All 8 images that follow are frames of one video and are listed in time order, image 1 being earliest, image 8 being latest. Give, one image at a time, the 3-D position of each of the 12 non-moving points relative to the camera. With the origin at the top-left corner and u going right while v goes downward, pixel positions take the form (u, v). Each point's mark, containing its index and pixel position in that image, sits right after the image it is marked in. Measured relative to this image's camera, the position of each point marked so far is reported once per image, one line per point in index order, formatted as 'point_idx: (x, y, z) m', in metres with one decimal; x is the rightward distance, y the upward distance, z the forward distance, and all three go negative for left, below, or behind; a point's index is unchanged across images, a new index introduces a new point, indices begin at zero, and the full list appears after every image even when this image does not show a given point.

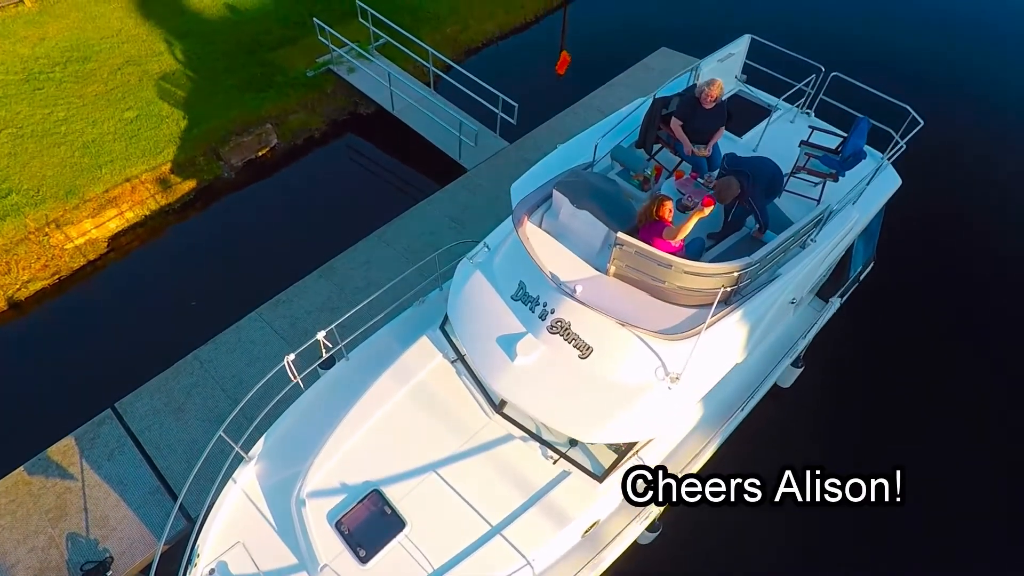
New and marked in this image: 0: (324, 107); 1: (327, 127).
0: (-3.4, +3.3, +10.5) m
1: (-3.4, +2.9, +10.5) m
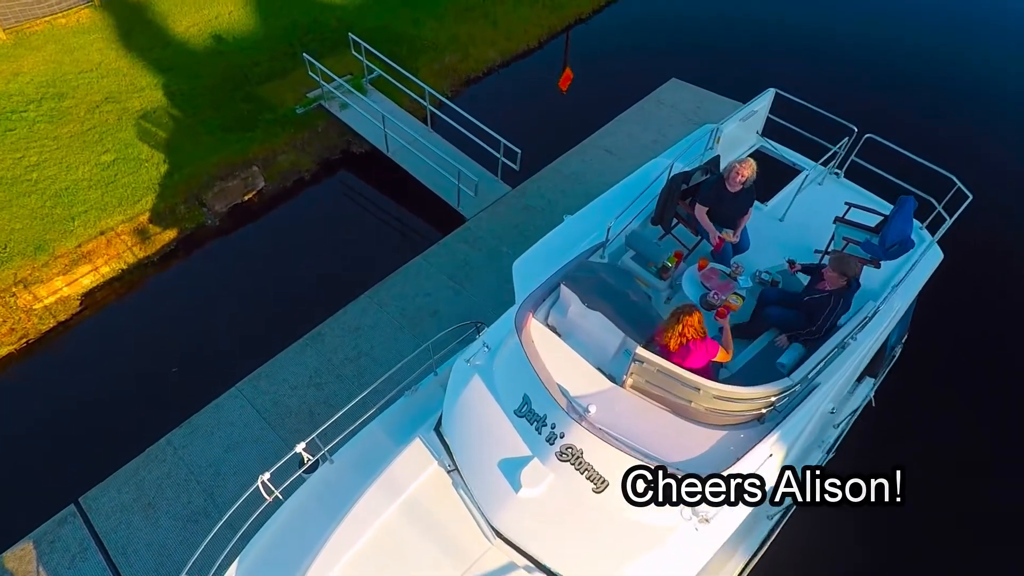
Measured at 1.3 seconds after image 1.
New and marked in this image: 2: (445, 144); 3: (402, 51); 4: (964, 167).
0: (-3.4, +2.4, +9.9) m
1: (-3.3, +2.0, +9.9) m
2: (-1.1, +2.3, +9.4) m
3: (-2.1, +4.6, +11.3) m
4: (+7.9, +2.1, +10.0) m
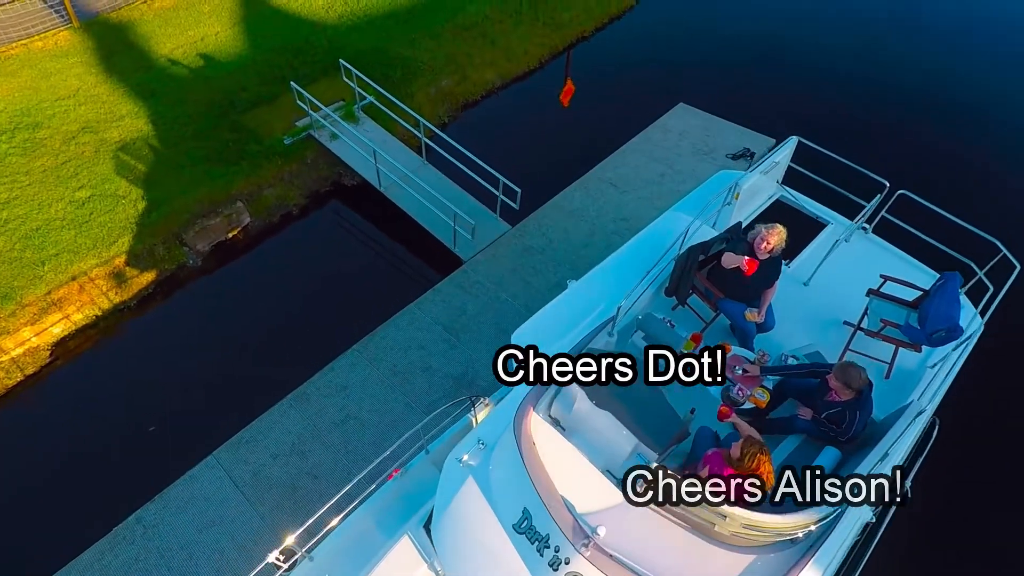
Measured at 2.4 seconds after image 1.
0: (-3.4, +1.8, +9.4) m
1: (-3.3, +1.4, +9.4) m
2: (-1.1, +1.7, +8.9) m
3: (-2.1, +4.0, +10.8) m
4: (+7.9, +1.4, +9.4) m
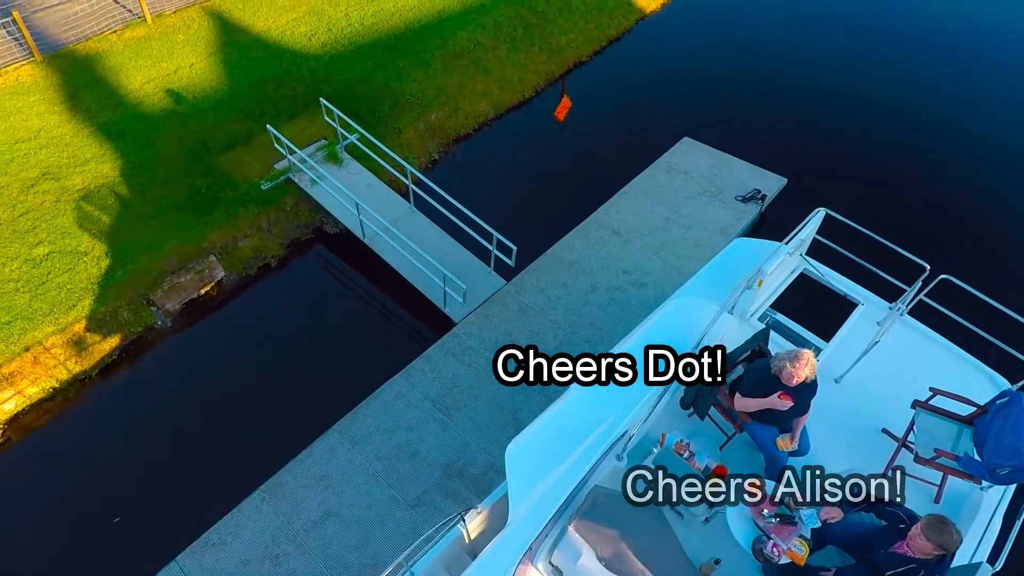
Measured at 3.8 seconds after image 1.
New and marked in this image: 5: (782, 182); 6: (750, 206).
0: (-3.5, +0.9, +8.8) m
1: (-3.4, +0.5, +8.7) m
2: (-1.2, +0.8, +8.2) m
3: (-2.2, +3.2, +10.1) m
4: (+7.9, +0.7, +8.9) m
5: (+4.3, +1.7, +9.2) m
6: (+3.6, +1.3, +8.9) m
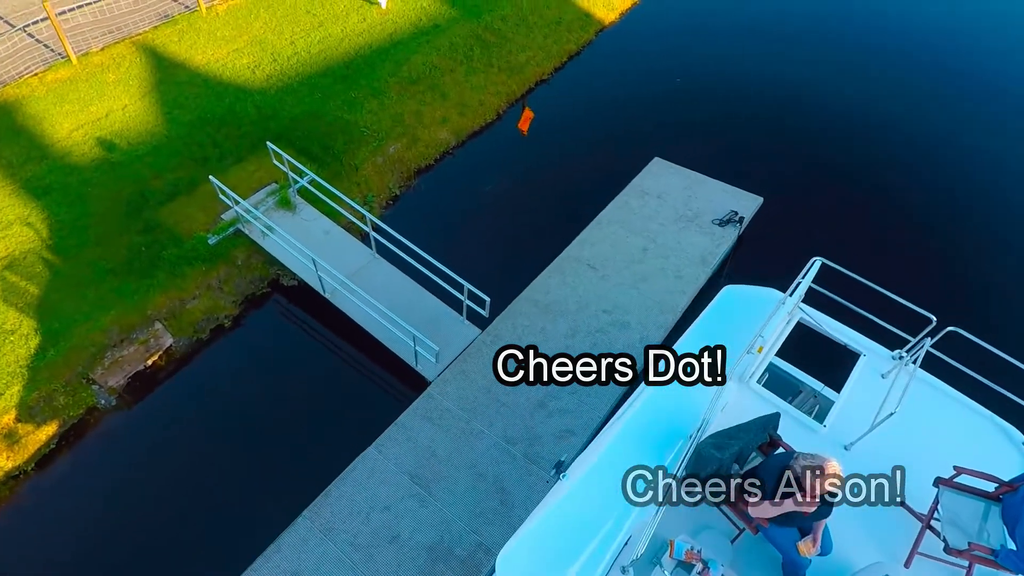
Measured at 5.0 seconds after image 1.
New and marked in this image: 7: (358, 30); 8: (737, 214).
0: (-3.9, +0.1, +8.1) m
1: (-3.8, -0.3, +8.0) m
2: (-1.6, +0.1, +7.7) m
3: (-2.8, +2.4, +9.5) m
4: (+7.4, +0.6, +8.7) m
5: (+3.8, +1.3, +9.0) m
6: (+3.2, +0.9, +8.6) m
7: (-3.1, +5.1, +11.5) m
8: (+3.4, +1.1, +8.7) m
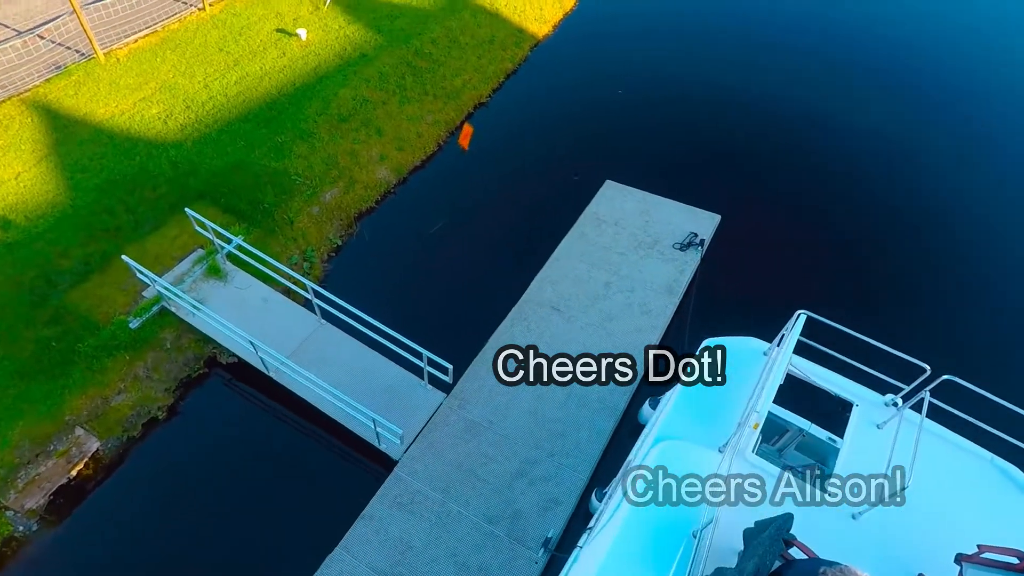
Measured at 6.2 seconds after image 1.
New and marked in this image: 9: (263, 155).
0: (-4.3, -1.0, +7.3) m
1: (-4.2, -1.4, +7.2) m
2: (-2.0, -0.7, +7.0) m
3: (-3.7, +1.4, +8.7) m
4: (+6.8, +0.6, +8.8) m
5: (+3.1, +1.0, +8.7) m
6: (+2.5, +0.5, +8.3) m
7: (-4.3, +4.1, +10.7) m
8: (+2.7, +0.8, +8.5) m
9: (-4.0, +2.1, +9.2) m
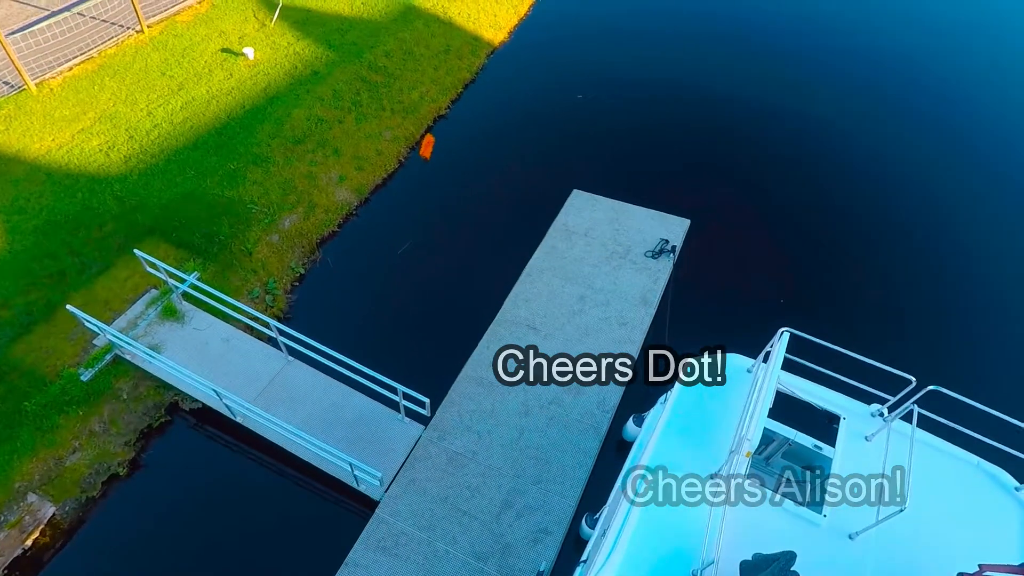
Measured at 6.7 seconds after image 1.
0: (-4.6, -1.5, +6.8) m
1: (-4.4, -1.9, +6.8) m
2: (-2.3, -1.1, +6.7) m
3: (-4.1, +0.9, +8.3) m
4: (+6.3, +0.8, +8.9) m
5: (+2.6, +0.9, +8.7) m
6: (+2.1, +0.4, +8.2) m
7: (-5.1, +3.5, +10.2) m
8: (+2.3, +0.7, +8.4) m
9: (-4.5, +1.6, +8.8) m
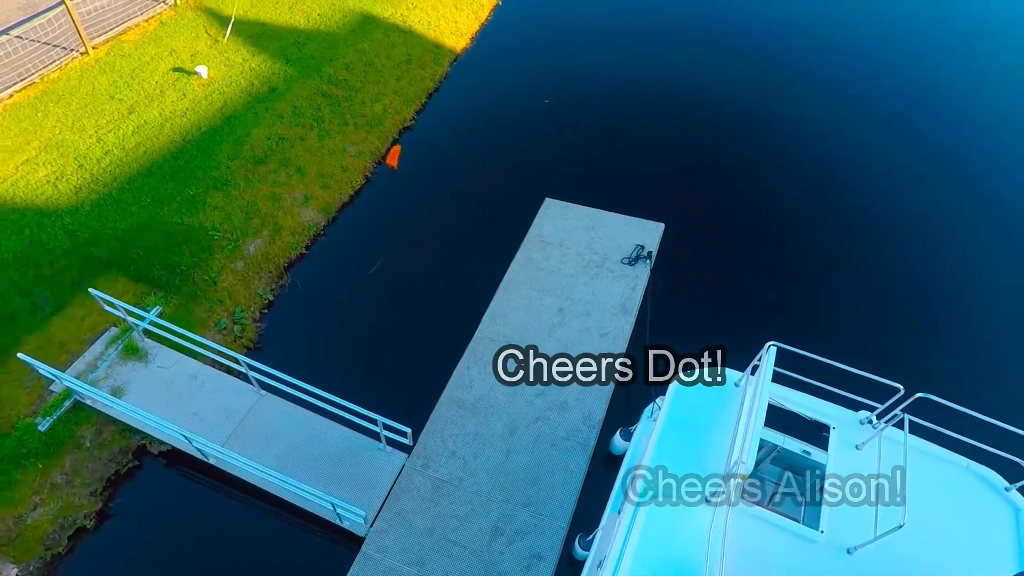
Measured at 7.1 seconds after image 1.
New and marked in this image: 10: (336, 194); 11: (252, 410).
0: (-4.7, -2.0, +6.5) m
1: (-4.6, -2.4, +6.5) m
2: (-2.5, -1.4, +6.4) m
3: (-4.5, +0.4, +8.0) m
4: (+5.9, +0.9, +9.0) m
5: (+2.2, +0.9, +8.6) m
6: (+1.8, +0.3, +8.1) m
7: (-5.7, +3.0, +9.8) m
8: (+1.9, +0.6, +8.3) m
9: (-4.9, +1.1, +8.4) m
10: (-2.9, +1.5, +9.5) m
11: (-2.9, -1.4, +6.5) m
